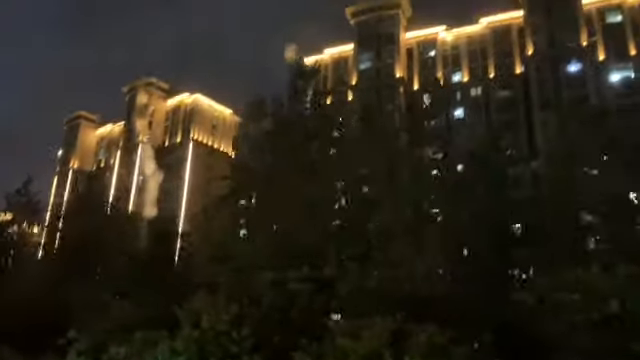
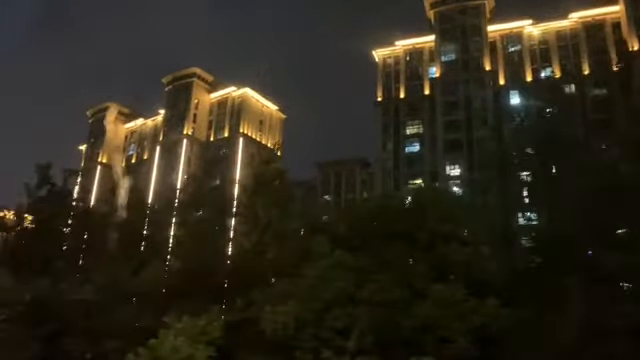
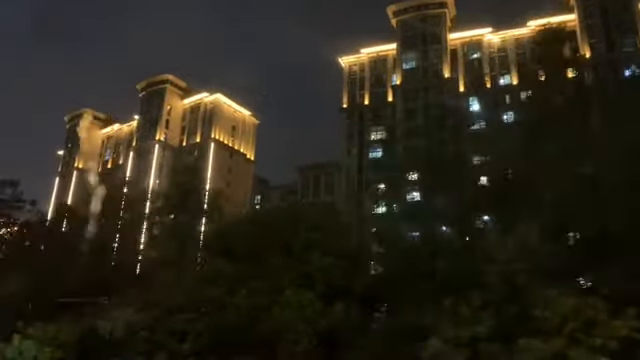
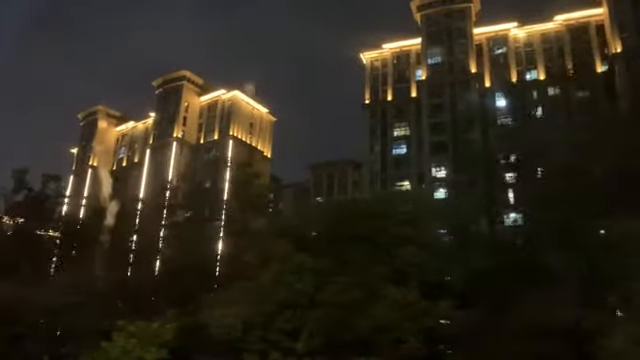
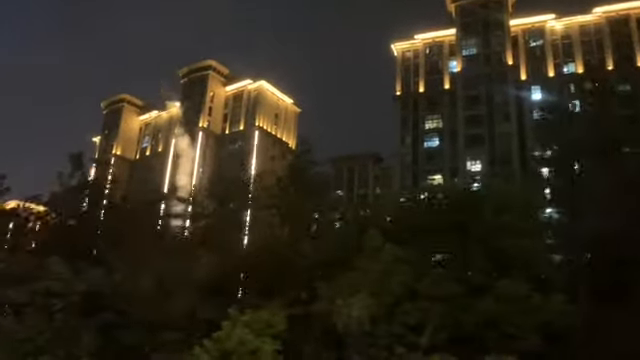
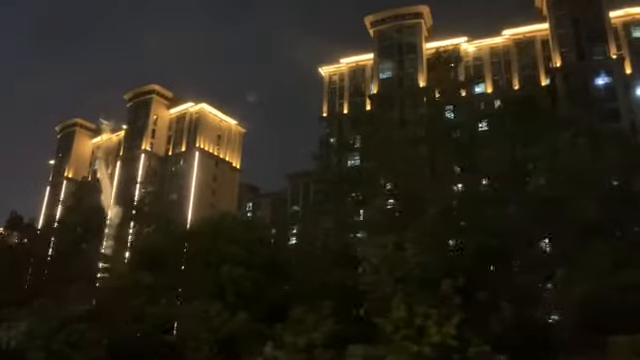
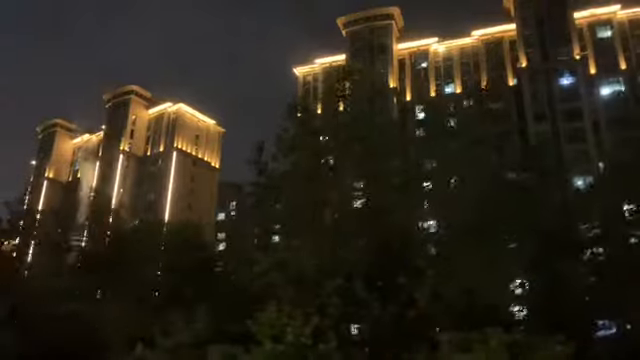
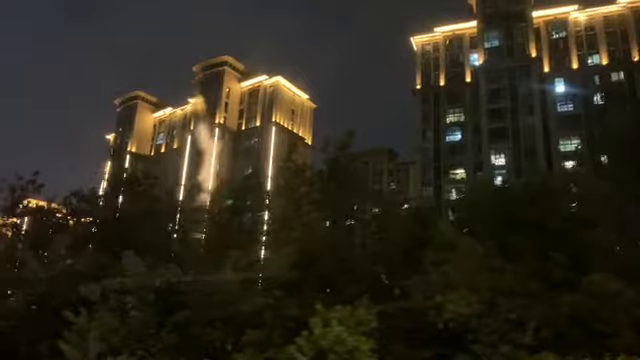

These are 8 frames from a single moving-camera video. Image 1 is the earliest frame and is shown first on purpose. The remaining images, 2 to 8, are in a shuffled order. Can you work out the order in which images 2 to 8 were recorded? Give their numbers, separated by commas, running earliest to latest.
7, 6, 3, 4, 2, 5, 8
